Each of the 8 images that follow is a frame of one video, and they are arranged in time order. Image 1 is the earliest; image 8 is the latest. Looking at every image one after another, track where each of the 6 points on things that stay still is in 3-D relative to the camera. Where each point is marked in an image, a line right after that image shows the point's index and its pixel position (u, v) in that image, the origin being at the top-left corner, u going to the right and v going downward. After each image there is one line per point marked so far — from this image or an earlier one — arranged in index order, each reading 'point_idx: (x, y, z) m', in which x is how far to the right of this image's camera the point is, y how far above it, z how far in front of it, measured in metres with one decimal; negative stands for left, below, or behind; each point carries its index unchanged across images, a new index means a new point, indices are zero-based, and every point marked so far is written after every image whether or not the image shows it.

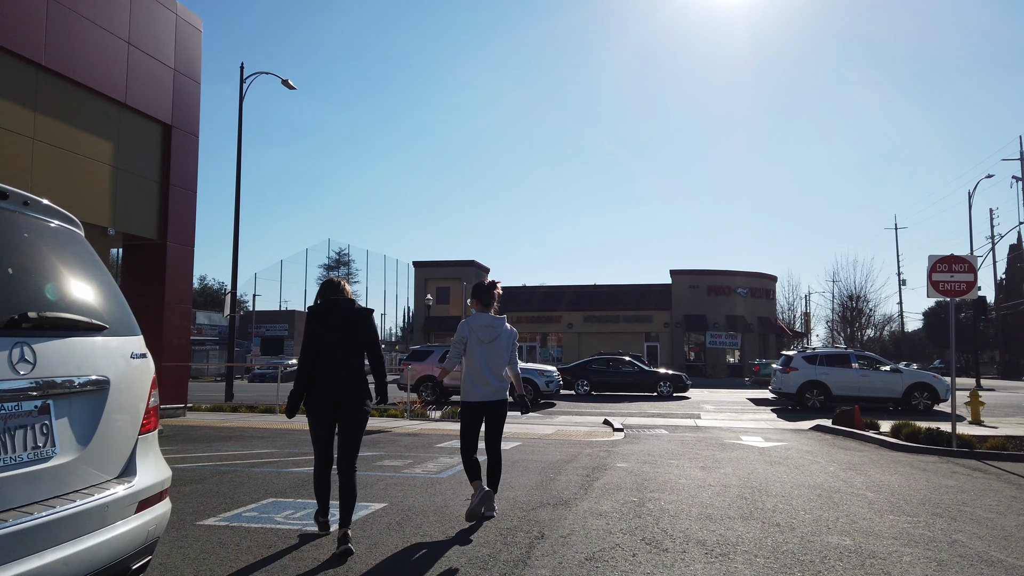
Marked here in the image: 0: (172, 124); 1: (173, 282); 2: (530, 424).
0: (-6.8, +3.3, +15.1) m
1: (-6.7, +0.1, +14.9) m
2: (+0.4, -2.8, +15.7) m
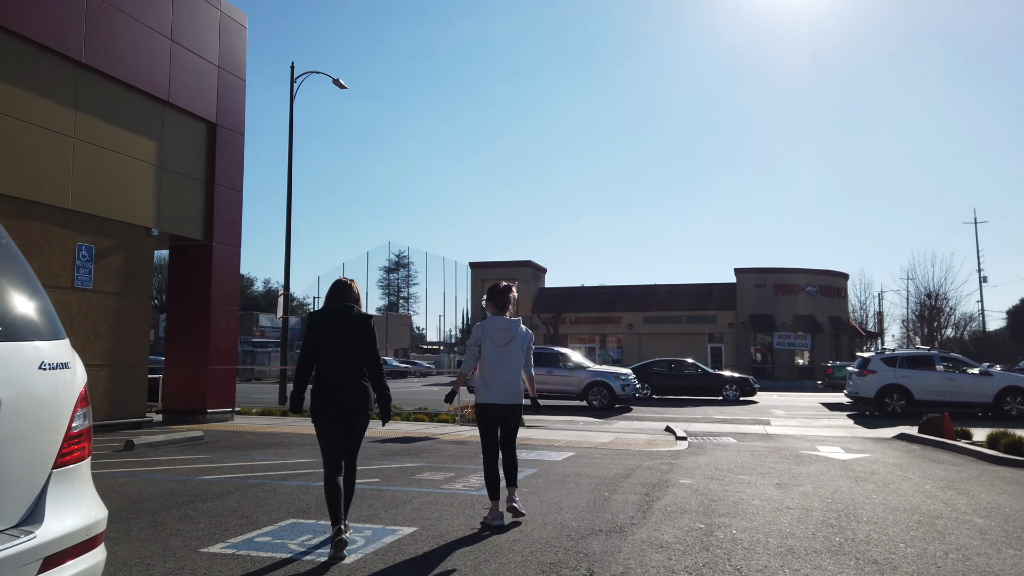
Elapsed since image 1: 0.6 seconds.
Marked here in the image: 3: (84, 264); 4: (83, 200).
0: (-5.7, +3.2, +14.8) m
1: (-5.7, +0.1, +14.7) m
2: (+1.5, -2.8, +14.8) m
3: (-6.6, +0.4, +11.8) m
4: (-6.6, +1.4, +11.8) m
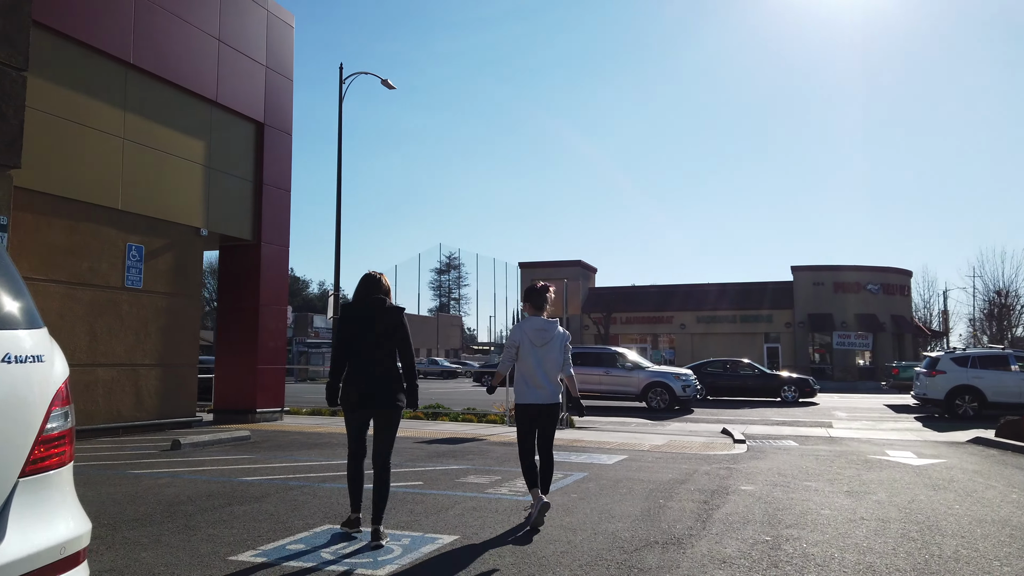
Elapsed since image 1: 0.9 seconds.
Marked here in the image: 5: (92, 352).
0: (-4.8, +3.2, +14.8) m
1: (-4.7, +0.1, +14.7) m
2: (+2.4, -2.7, +14.3) m
3: (-5.9, +0.4, +11.8) m
4: (-5.9, +1.4, +11.9) m
5: (-6.1, -0.9, +11.0) m
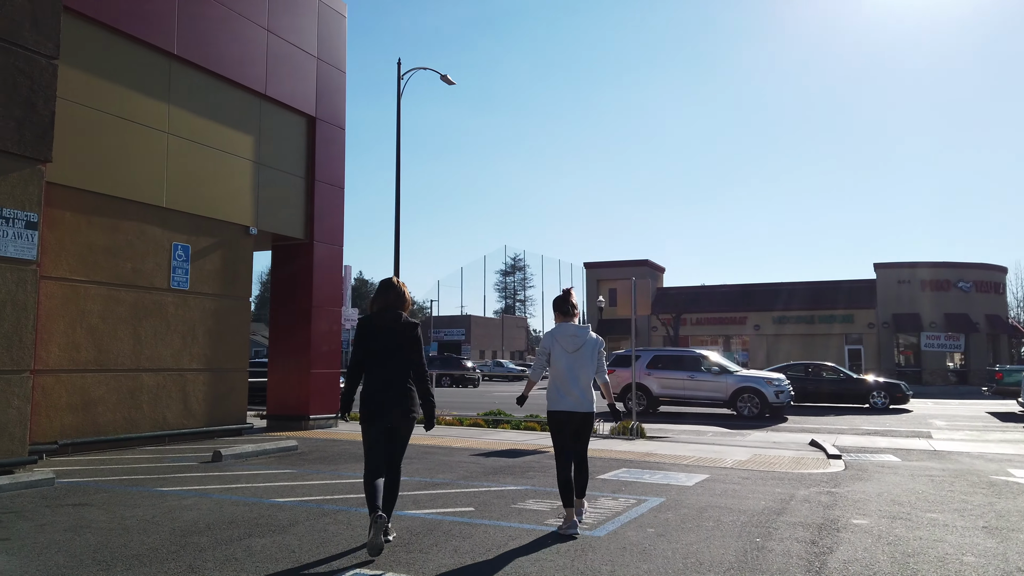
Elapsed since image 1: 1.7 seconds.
0: (-3.7, +3.2, +14.2) m
1: (-3.5, +0.1, +14.1) m
2: (+3.5, -2.7, +13.1) m
3: (-5.0, +0.3, +11.3) m
4: (-5.0, +1.3, +11.4) m
5: (-5.2, -1.0, +10.6) m
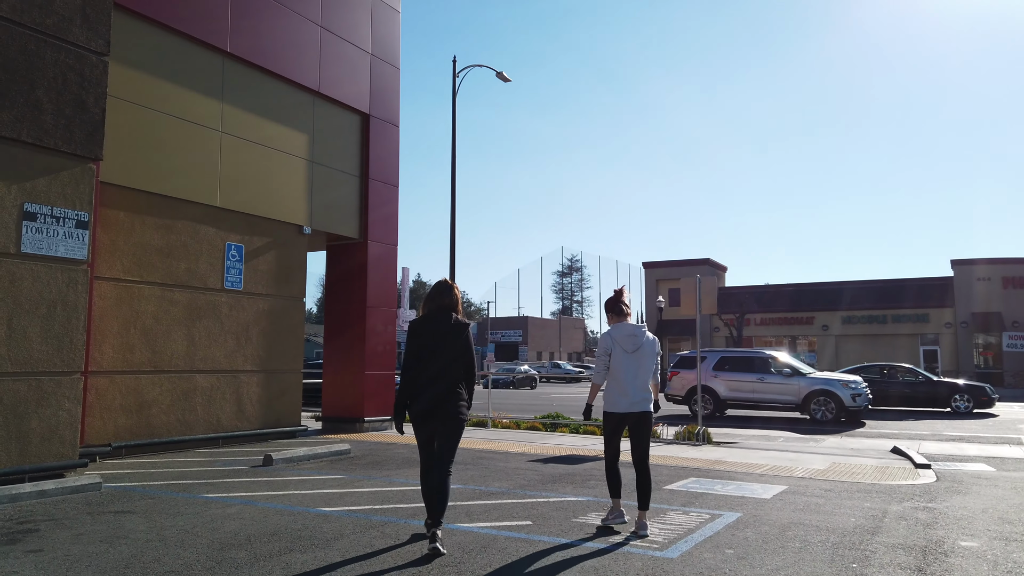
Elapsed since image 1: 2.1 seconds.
0: (-2.6, +3.2, +14.0) m
1: (-2.5, +0.1, +13.8) m
2: (+4.5, -2.6, +12.3) m
3: (-4.1, +0.3, +11.2) m
4: (-4.1, +1.3, +11.2) m
5: (-4.4, -1.0, +10.4) m
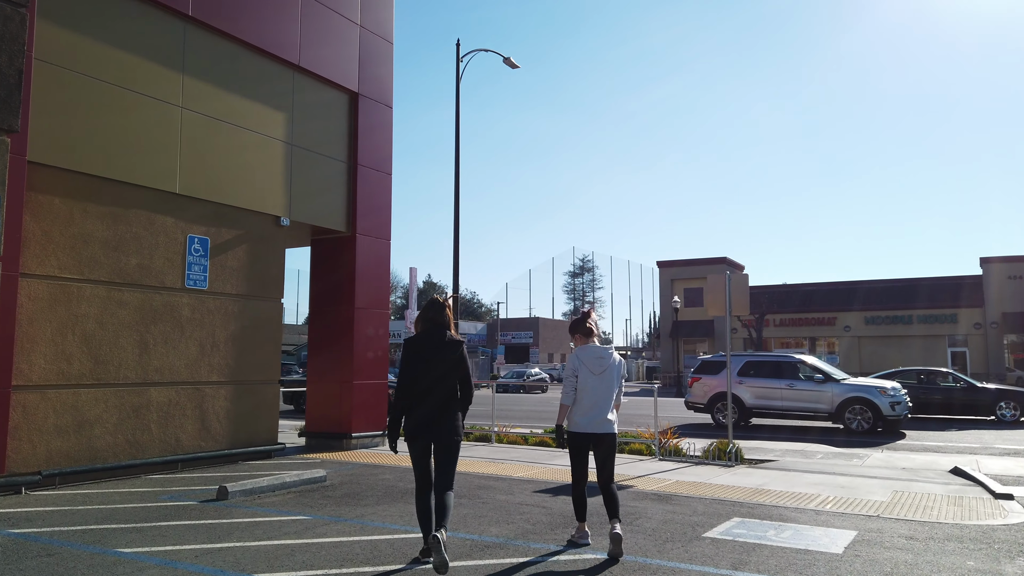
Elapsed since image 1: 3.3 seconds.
0: (-2.5, +3.2, +12.5) m
1: (-2.4, +0.1, +12.3) m
2: (+4.6, -2.6, +10.7) m
3: (-4.1, +0.3, +9.7) m
4: (-4.1, +1.3, +9.8) m
5: (-4.4, -0.9, +9.0) m
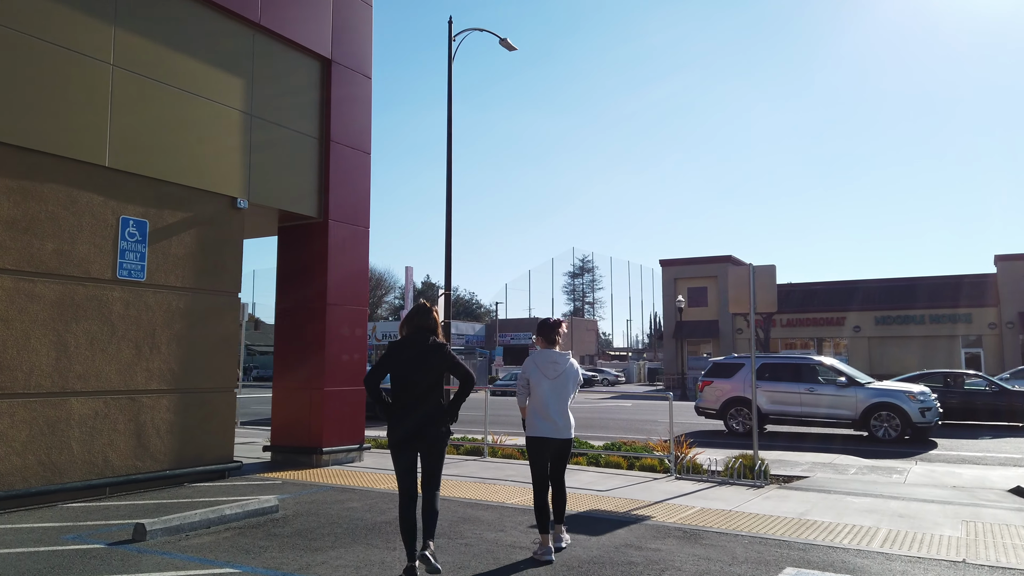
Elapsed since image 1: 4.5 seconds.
0: (-2.6, +3.3, +11.0) m
1: (-2.5, +0.2, +10.8) m
2: (+4.5, -2.5, +9.2) m
3: (-4.1, +0.4, +8.2) m
4: (-4.1, +1.4, +8.3) m
5: (-4.4, -0.9, +7.5) m
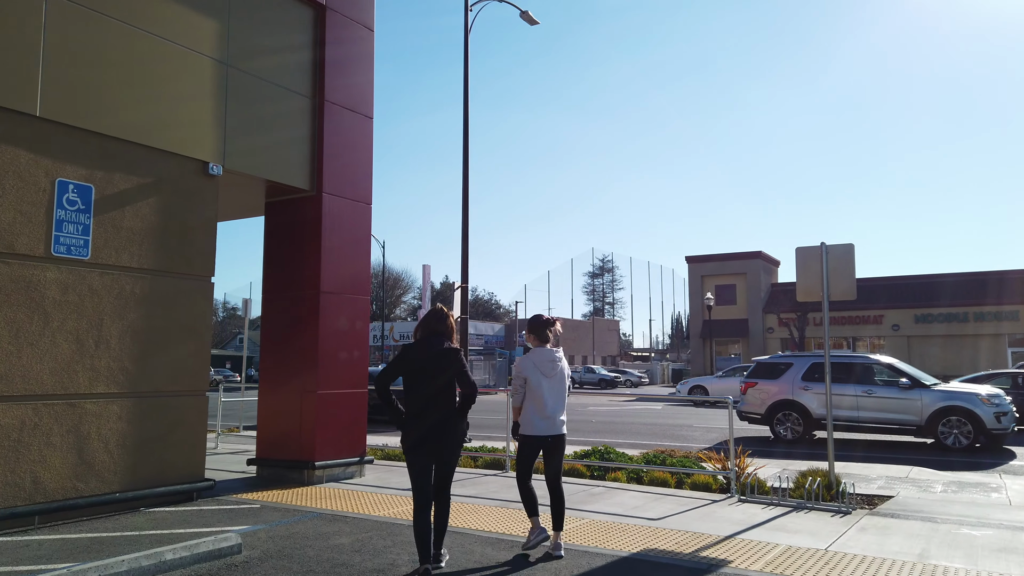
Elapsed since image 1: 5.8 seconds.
0: (-2.3, +3.5, +9.4) m
1: (-2.2, +0.4, +9.2) m
2: (+4.8, -2.3, +7.5) m
3: (-3.9, +0.6, +6.7) m
4: (-3.9, +1.6, +6.7) m
5: (-4.2, -0.7, +5.9) m
